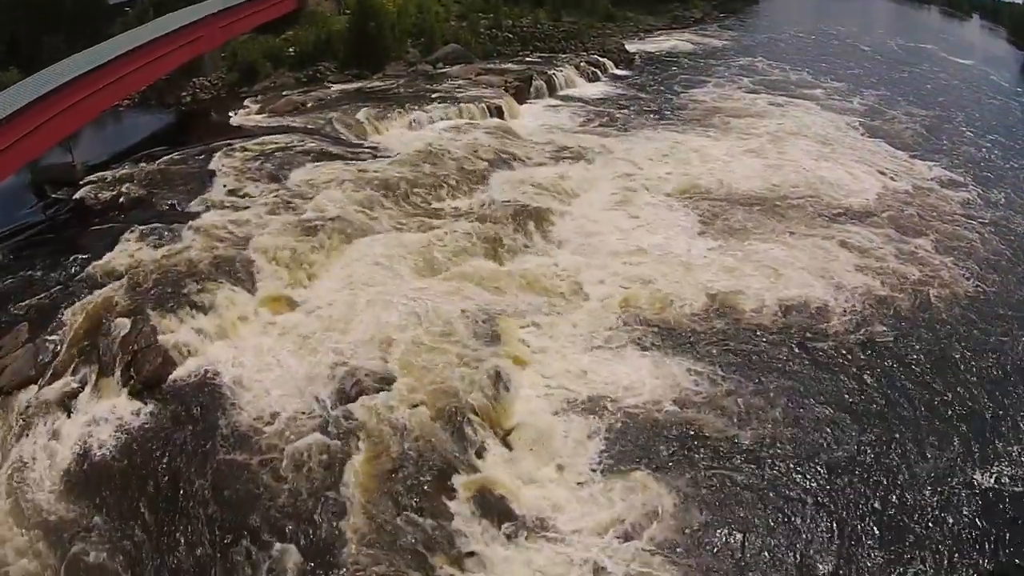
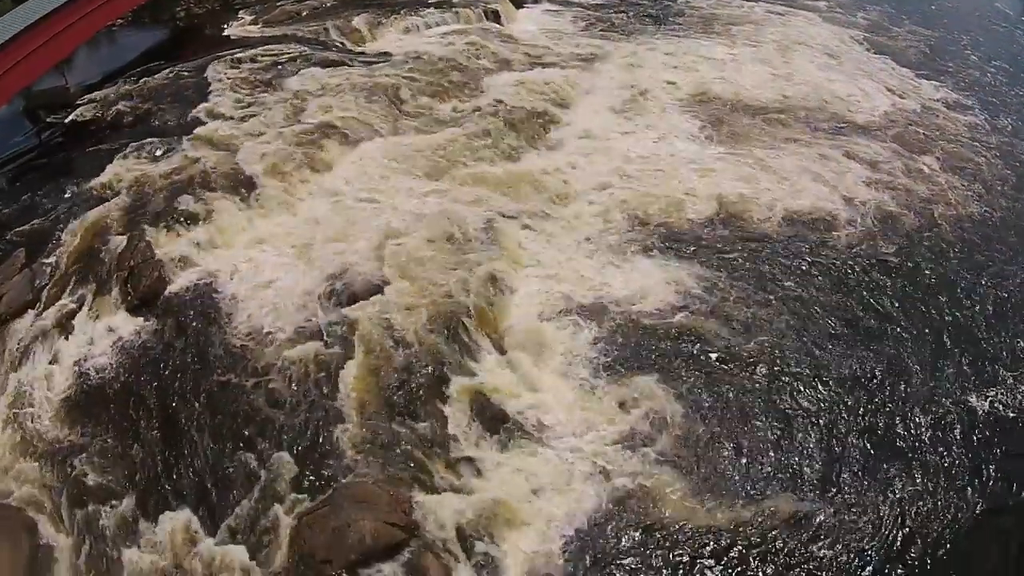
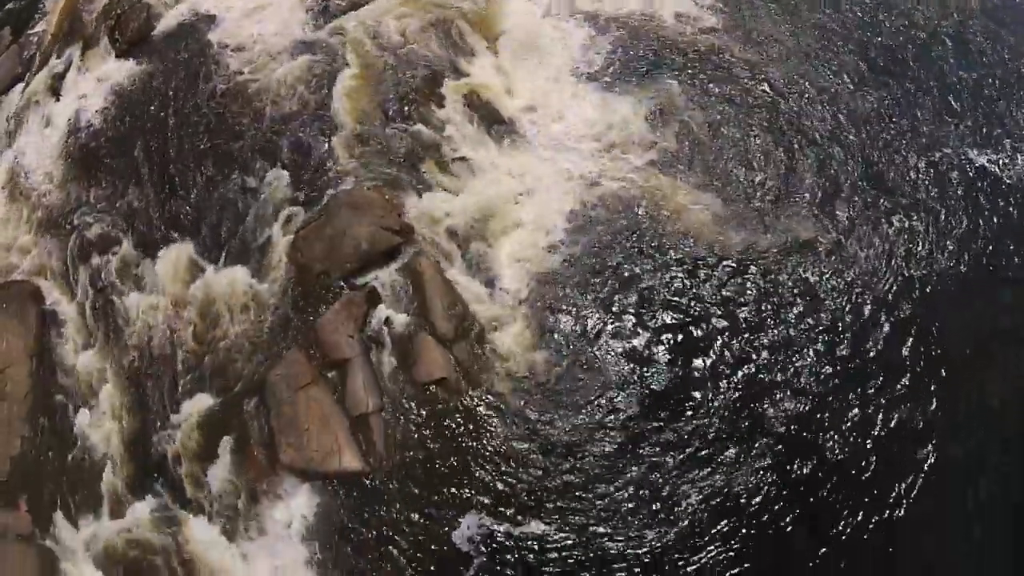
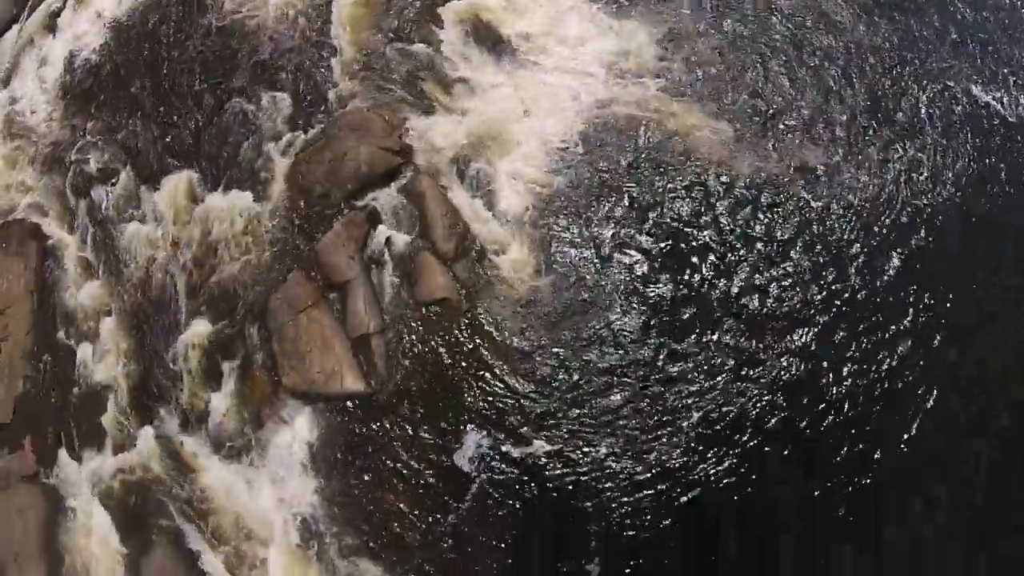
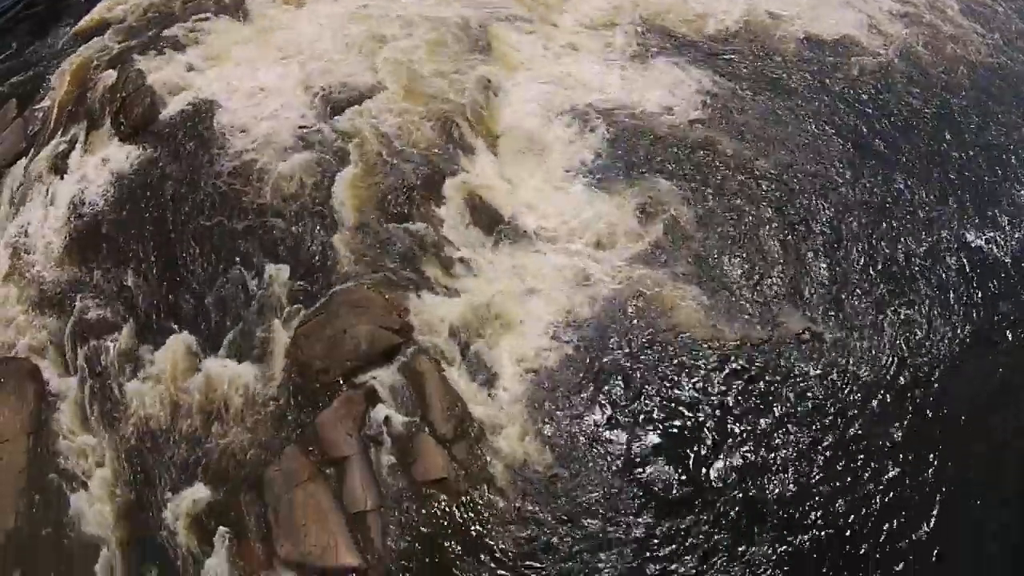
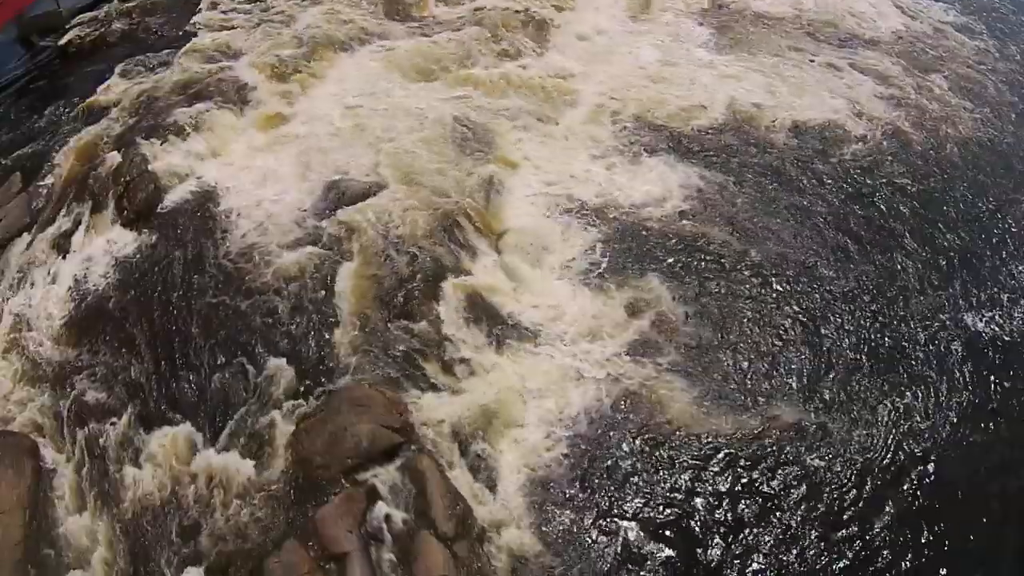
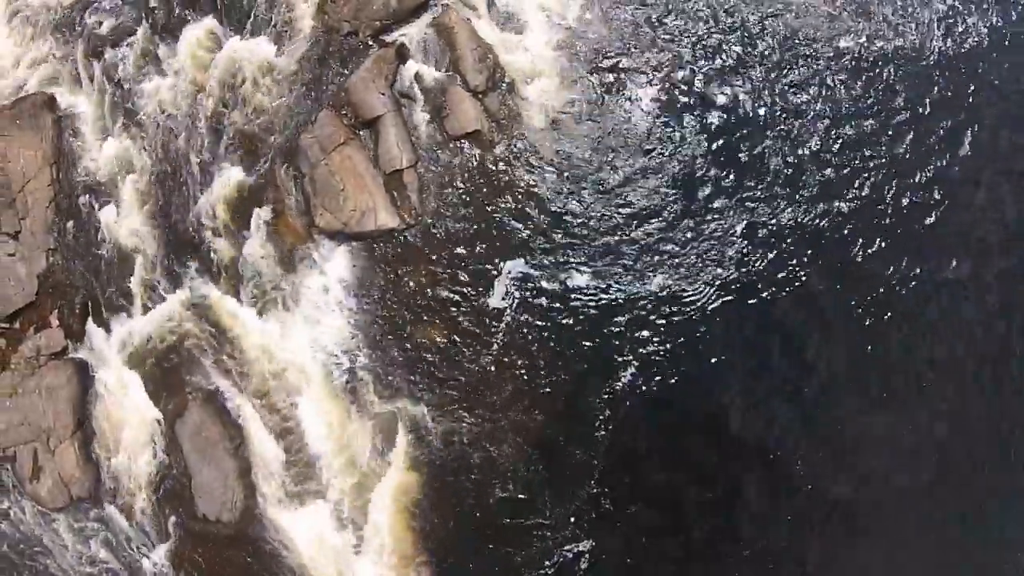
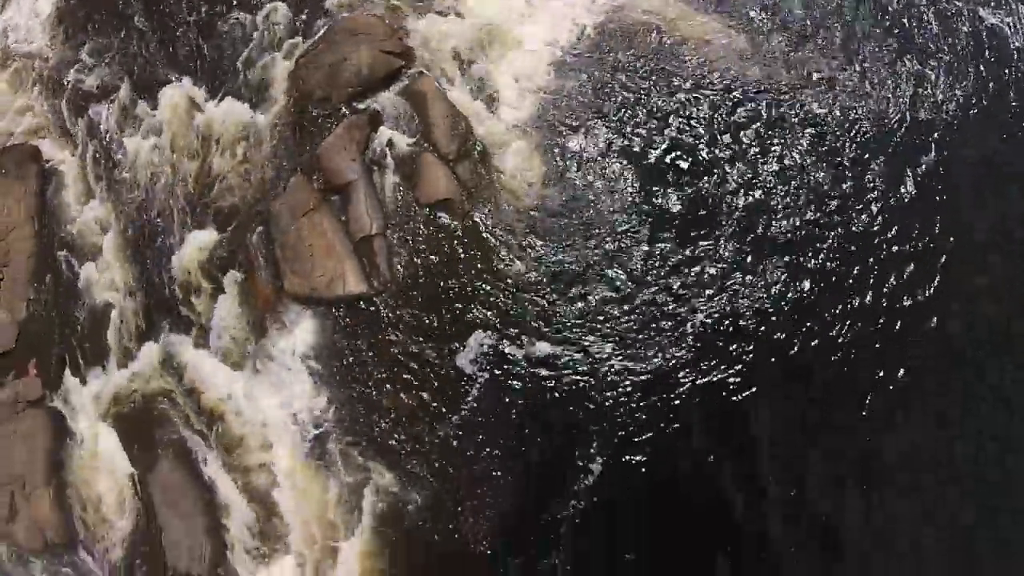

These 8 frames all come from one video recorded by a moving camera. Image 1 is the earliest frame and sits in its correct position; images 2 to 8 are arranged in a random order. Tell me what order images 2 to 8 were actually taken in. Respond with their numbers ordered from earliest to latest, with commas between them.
2, 6, 5, 3, 4, 8, 7
